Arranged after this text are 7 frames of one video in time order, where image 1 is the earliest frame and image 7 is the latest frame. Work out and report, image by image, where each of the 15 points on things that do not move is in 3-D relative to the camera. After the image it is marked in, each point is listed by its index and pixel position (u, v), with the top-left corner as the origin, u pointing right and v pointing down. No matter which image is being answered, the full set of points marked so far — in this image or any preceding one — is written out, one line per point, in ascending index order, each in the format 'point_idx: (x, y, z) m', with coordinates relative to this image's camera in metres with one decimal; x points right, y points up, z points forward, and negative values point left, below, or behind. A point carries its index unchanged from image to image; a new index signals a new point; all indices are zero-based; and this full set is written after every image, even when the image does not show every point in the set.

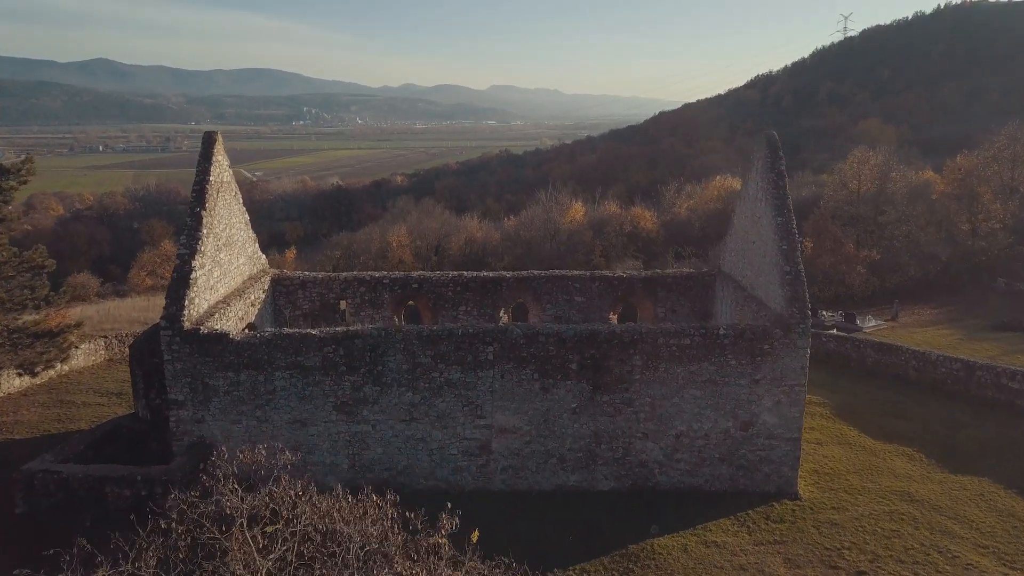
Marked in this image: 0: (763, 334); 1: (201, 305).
0: (+3.1, -0.6, +10.1) m
1: (-4.1, -0.2, +10.7) m
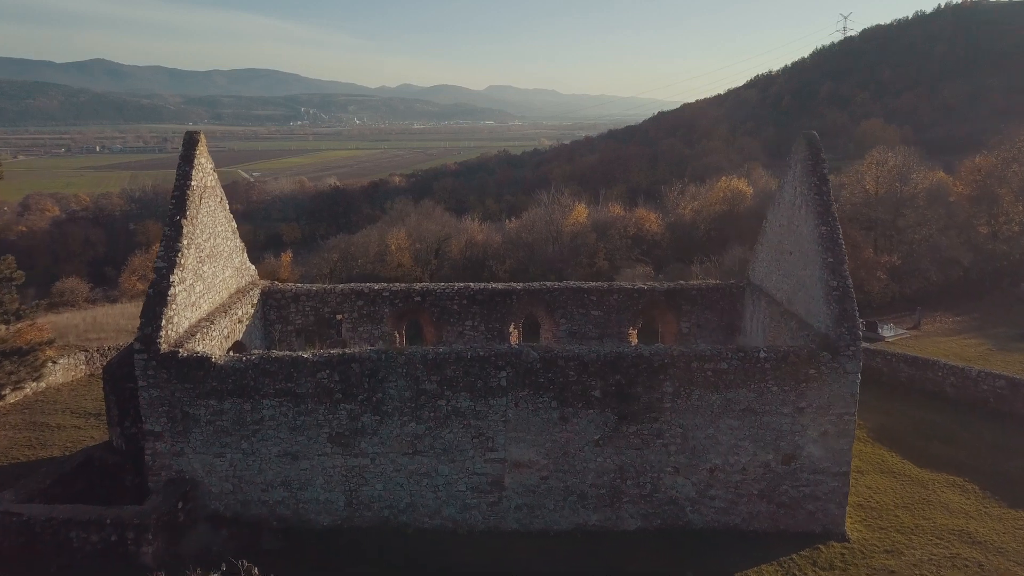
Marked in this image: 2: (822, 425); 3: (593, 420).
0: (+3.3, -0.8, +9.0) m
1: (-3.9, -0.4, +9.7) m
2: (+3.5, -1.5, +9.1) m
3: (+0.9, -1.5, +9.2) m
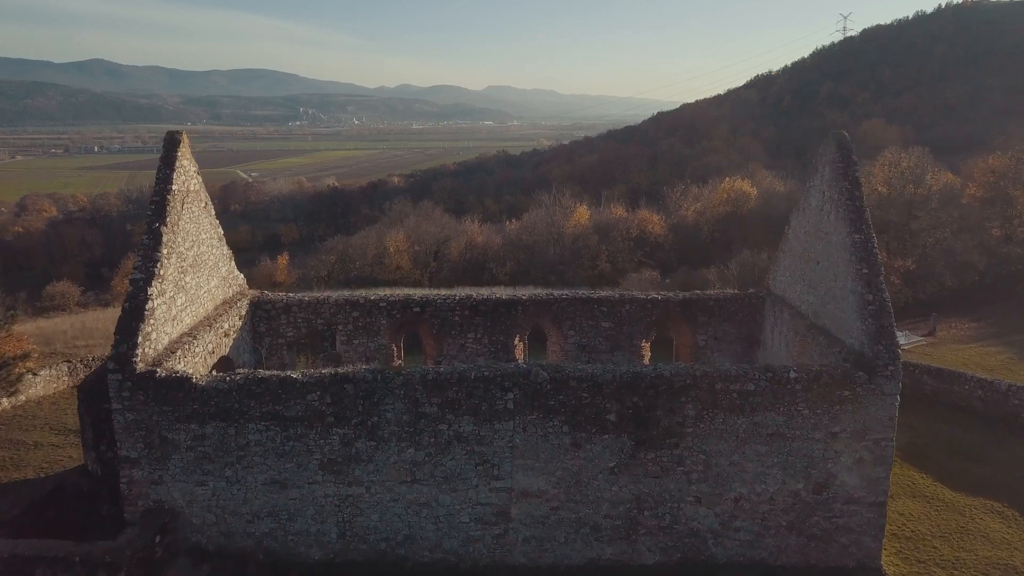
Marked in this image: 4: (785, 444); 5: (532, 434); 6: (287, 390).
0: (+3.3, -0.9, +8.2) m
1: (-3.9, -0.6, +8.9) m
2: (+3.6, -1.7, +8.4) m
3: (+1.0, -1.6, +8.4) m
4: (+2.8, -1.6, +8.4) m
5: (+0.2, -1.5, +8.4) m
6: (-2.3, -1.1, +8.4) m
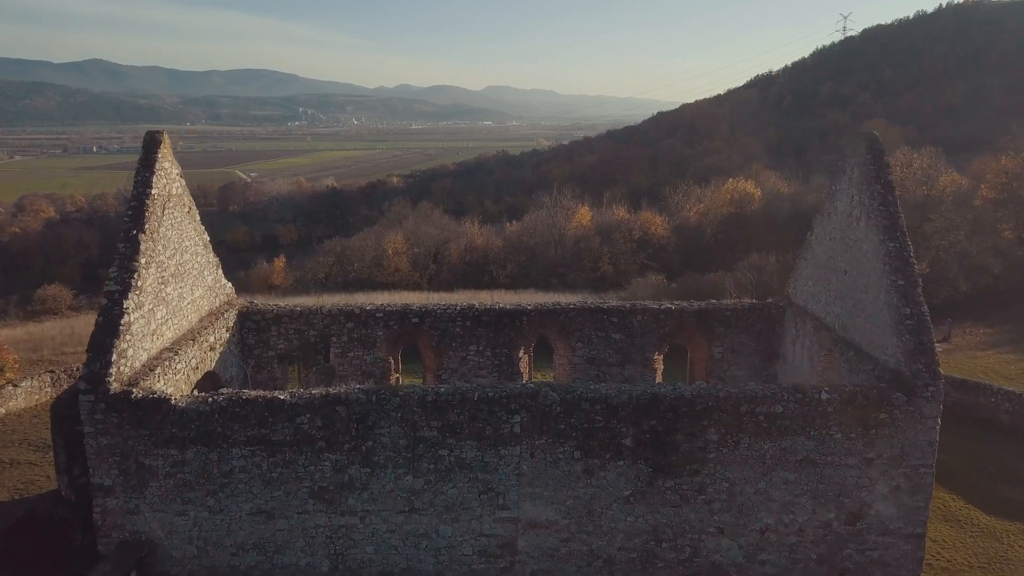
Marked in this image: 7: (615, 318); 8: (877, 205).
0: (+3.4, -1.0, +7.6) m
1: (-3.8, -0.7, +8.2) m
2: (+3.6, -1.8, +7.7) m
3: (+1.1, -1.8, +7.8) m
4: (+2.9, -1.7, +7.7) m
5: (+0.3, -1.6, +7.7) m
6: (-2.3, -1.2, +7.7) m
7: (+1.4, -0.4, +10.9) m
8: (+3.8, +0.9, +8.6) m
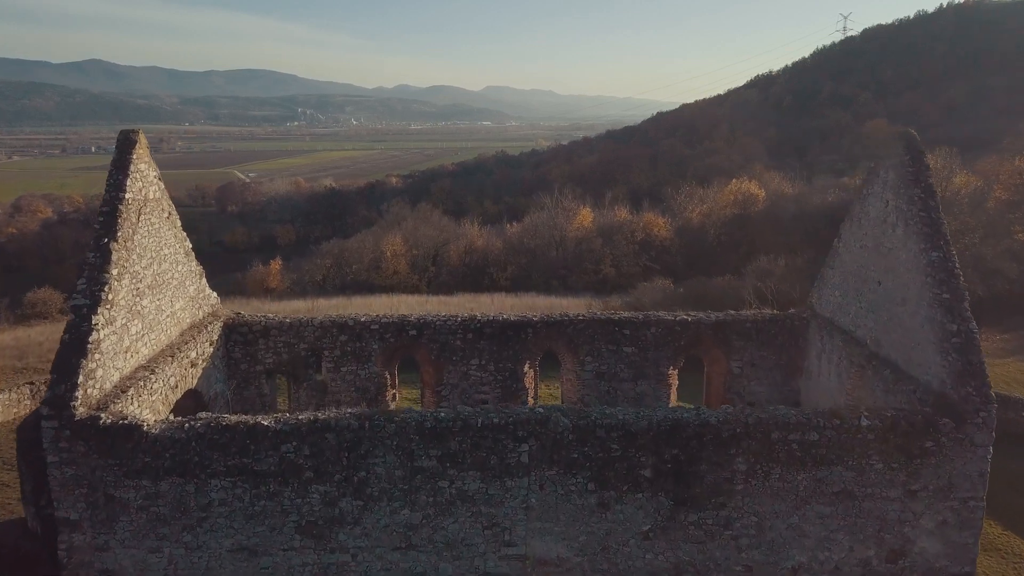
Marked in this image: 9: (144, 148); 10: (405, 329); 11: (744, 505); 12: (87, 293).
0: (+3.5, -1.2, +6.8) m
1: (-3.7, -0.8, +7.5) m
2: (+3.7, -1.9, +7.0) m
3: (+1.1, -1.9, +7.0) m
4: (+3.0, -1.9, +7.0) m
5: (+0.3, -1.8, +7.0) m
6: (-2.2, -1.3, +7.0) m
7: (+1.4, -0.5, +10.2) m
8: (+3.9, +0.7, +7.8) m
9: (-3.9, +1.5, +8.5) m
10: (-1.3, -0.5, +10.2) m
11: (+2.0, -1.9, +7.0) m
12: (-3.9, 0.0, +7.4) m
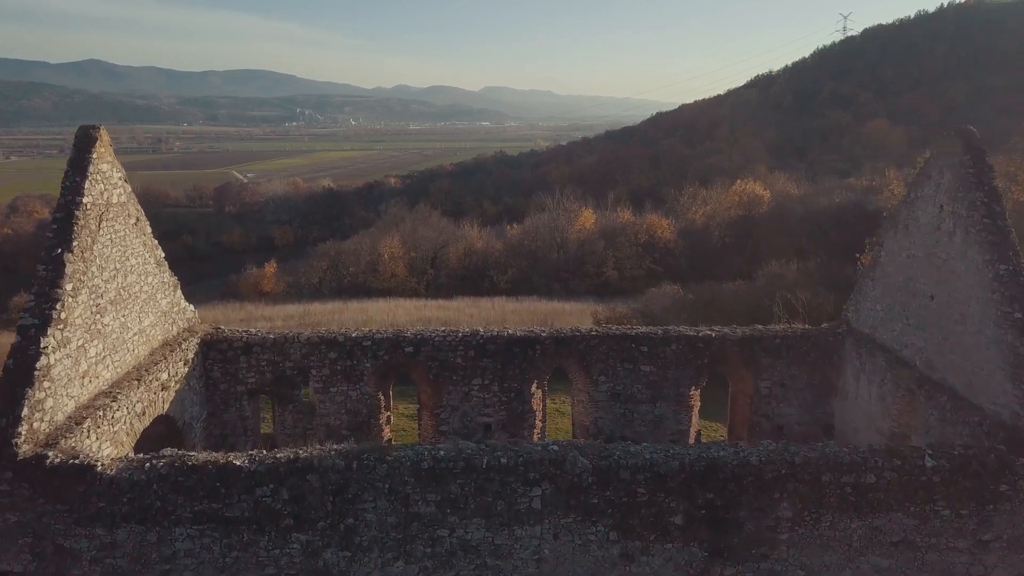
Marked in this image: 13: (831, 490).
0: (+3.5, -1.3, +5.9) m
1: (-3.7, -1.0, +6.6) m
2: (+3.8, -2.1, +6.1) m
3: (+1.2, -2.0, +6.1) m
4: (+3.0, -2.0, +6.1) m
5: (+0.4, -1.9, +6.1) m
6: (-2.1, -1.5, +6.1) m
7: (+1.5, -0.7, +9.3) m
8: (+4.0, +0.6, +6.9) m
9: (-3.8, +1.3, +7.6) m
10: (-1.3, -0.7, +9.3) m
11: (+2.1, -2.0, +6.1) m
12: (-3.8, -0.2, +6.5) m
13: (+2.3, -1.5, +6.0) m
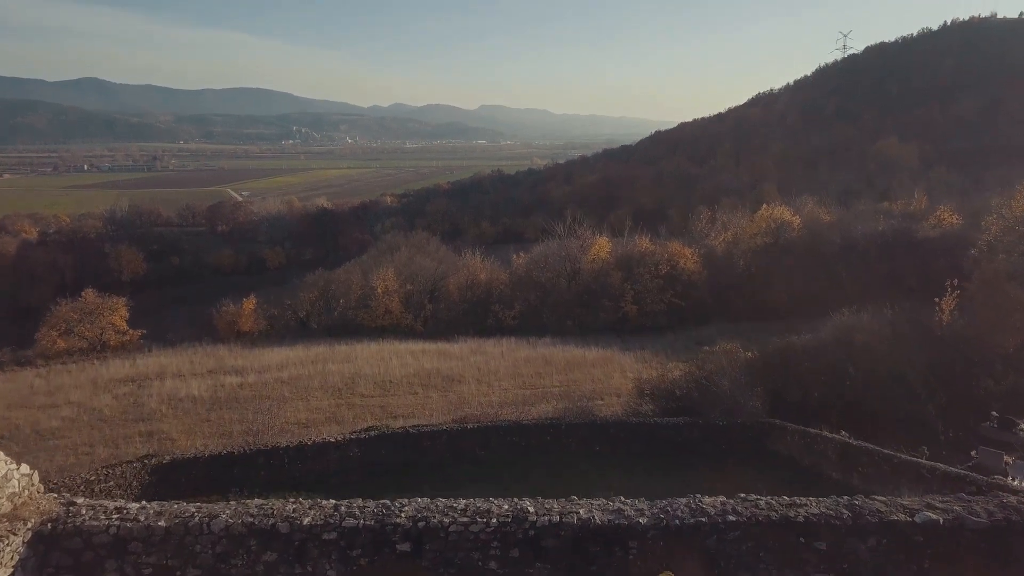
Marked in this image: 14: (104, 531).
0: (+4.1, -2.2, +1.9) m
1: (-3.2, -1.9, +2.5) m
2: (+4.3, -3.0, +2.0) m
3: (+1.7, -2.9, +2.0) m
4: (+3.5, -2.9, +2.0) m
5: (+0.9, -2.8, +2.0) m
6: (-1.6, -2.4, +2.0) m
7: (+2.0, -1.7, +5.2) m
8: (+4.5, -0.3, +2.9) m
9: (-3.3, +0.4, +3.6) m
10: (-0.8, -1.6, +5.2) m
11: (+2.6, -2.9, +2.0) m
12: (-3.3, -1.1, +2.4) m
13: (+2.8, -2.4, +1.9) m
14: (-2.7, -1.6, +5.3) m
